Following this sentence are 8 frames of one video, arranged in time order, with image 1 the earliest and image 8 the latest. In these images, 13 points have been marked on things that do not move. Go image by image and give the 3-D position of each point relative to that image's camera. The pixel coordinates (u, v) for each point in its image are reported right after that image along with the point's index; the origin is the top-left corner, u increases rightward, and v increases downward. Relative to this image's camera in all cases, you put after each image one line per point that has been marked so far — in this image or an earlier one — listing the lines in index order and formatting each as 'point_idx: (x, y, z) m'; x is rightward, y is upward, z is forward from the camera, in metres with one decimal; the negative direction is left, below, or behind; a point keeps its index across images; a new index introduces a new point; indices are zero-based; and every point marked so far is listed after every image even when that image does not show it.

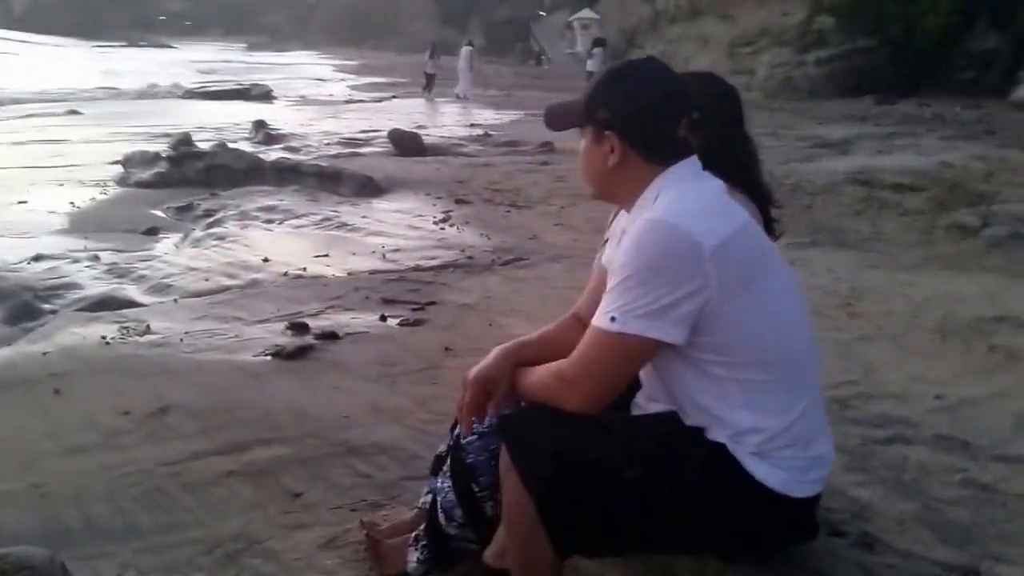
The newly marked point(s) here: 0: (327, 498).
0: (-0.5, -0.6, +2.7) m
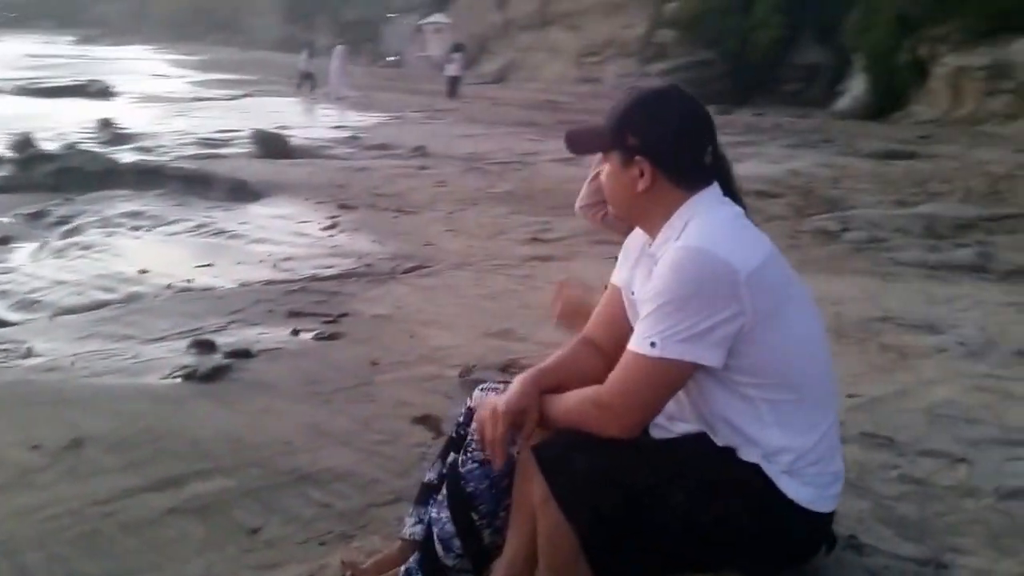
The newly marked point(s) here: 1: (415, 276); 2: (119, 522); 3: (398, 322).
0: (-0.6, -0.6, +2.5) m
1: (-0.6, +0.1, +5.6) m
2: (-1.1, -0.6, +2.6) m
3: (-0.5, -0.2, +4.6) m
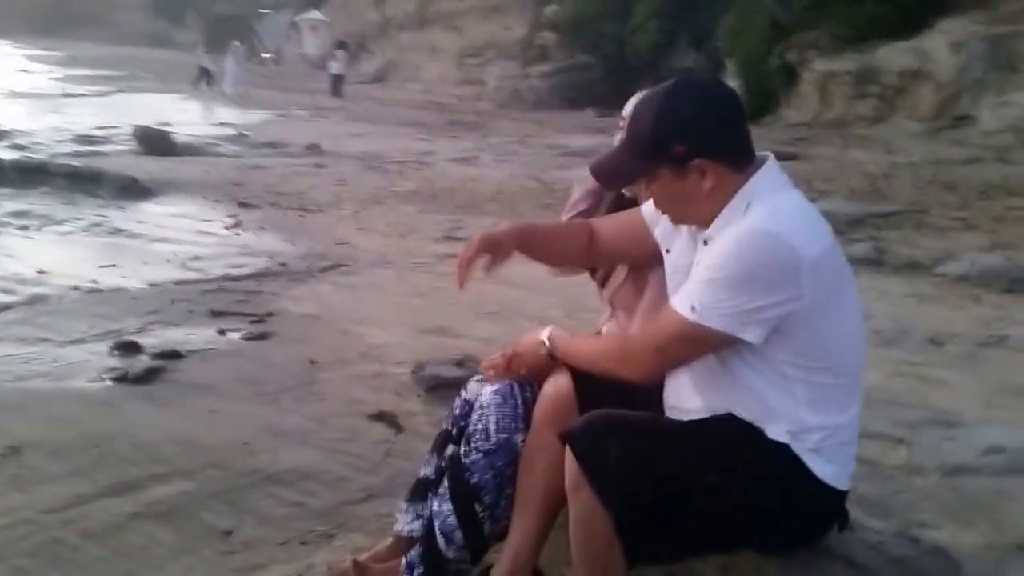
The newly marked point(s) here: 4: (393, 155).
0: (-0.6, -0.6, +2.5) m
1: (-1.0, +0.1, +5.5) m
2: (-1.1, -0.6, +2.4) m
3: (-0.9, -0.2, +4.5) m
4: (-1.4, +1.5, +10.9) m
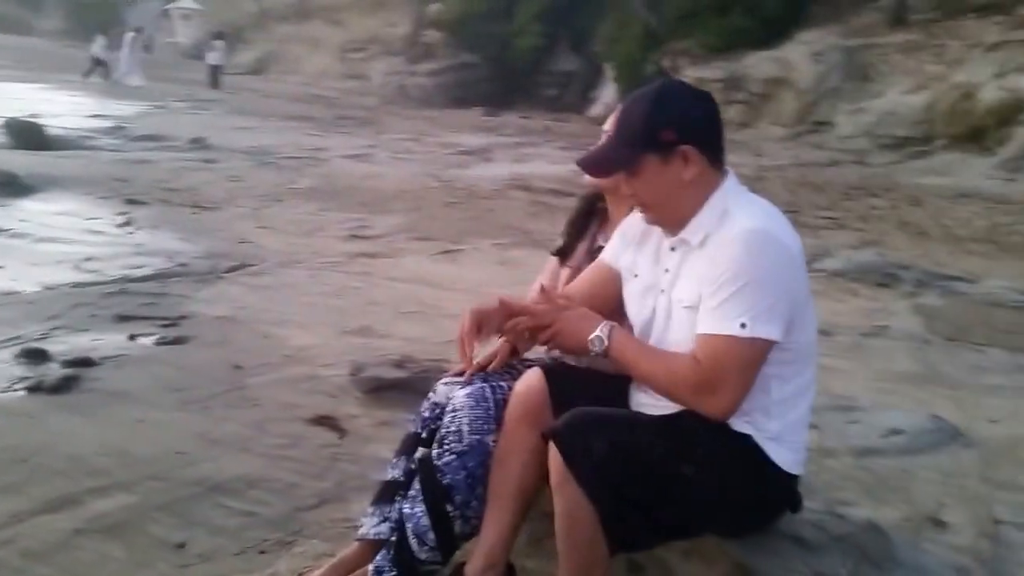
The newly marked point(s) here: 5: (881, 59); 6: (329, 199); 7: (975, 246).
0: (-0.7, -0.6, +2.4) m
1: (-1.5, +0.1, +5.4) m
2: (-1.2, -0.6, +2.3) m
3: (-1.2, -0.2, +4.4) m
4: (-2.6, +1.5, +10.6) m
5: (+4.5, +2.8, +11.8) m
6: (-1.5, +0.7, +8.0) m
7: (+3.2, +0.3, +6.7) m
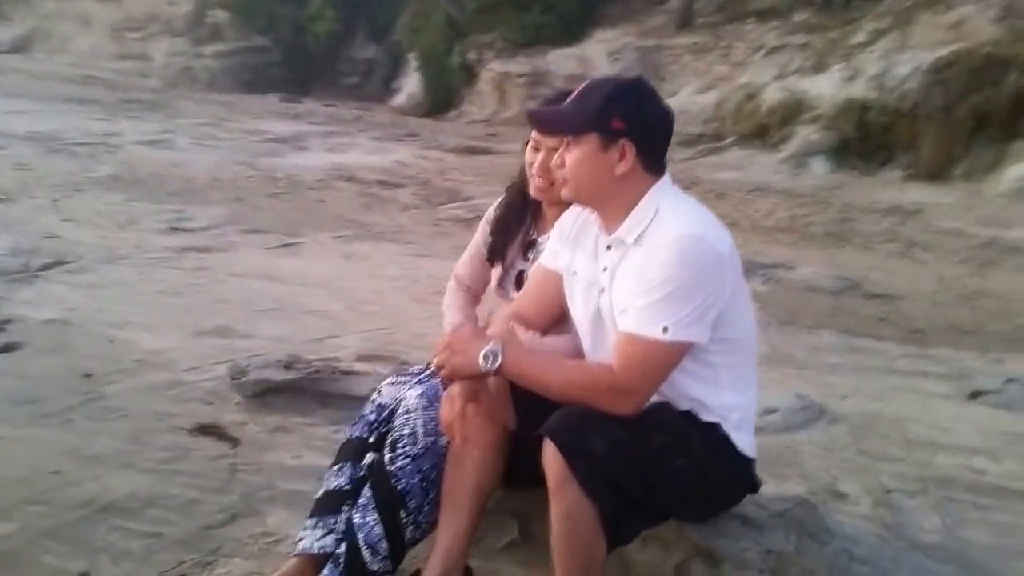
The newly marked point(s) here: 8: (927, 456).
0: (-0.9, -0.6, +2.2) m
1: (-2.3, +0.1, +4.9) m
2: (-1.3, -0.6, +2.0) m
3: (-1.8, -0.2, +4.0) m
4: (-4.5, +1.6, +9.8) m
5: (+2.1, +3.0, +12.4) m
6: (-2.9, +0.8, +7.4) m
7: (+2.0, +0.4, +7.2) m
8: (+1.3, -0.5, +3.0) m
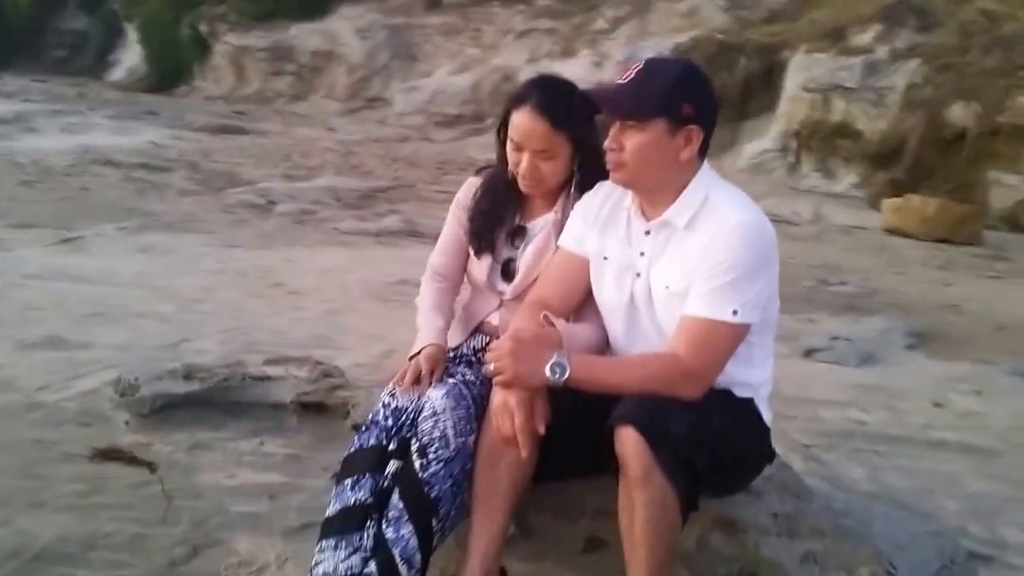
0: (-0.8, -0.7, +1.9) m
1: (-3.0, 0.0, +4.0) m
2: (-1.1, -0.7, +1.6) m
3: (-2.2, -0.2, +3.3) m
4: (-6.6, +1.4, +8.0) m
5: (-1.1, +3.3, +12.5) m
6: (-4.3, +0.7, +6.3) m
7: (+0.5, +0.6, +7.5) m
8: (+1.0, -0.4, +3.3) m
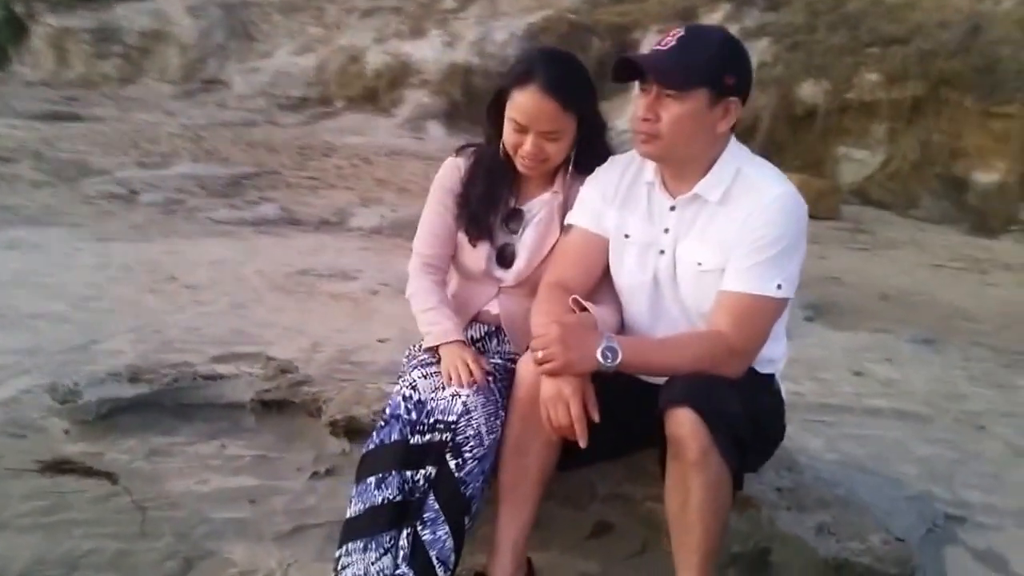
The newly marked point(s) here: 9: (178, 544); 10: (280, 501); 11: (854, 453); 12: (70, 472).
0: (-0.7, -0.7, +1.7) m
1: (-3.2, 0.0, +3.5) m
2: (-1.0, -0.7, +1.4) m
3: (-2.4, -0.2, +2.9) m
4: (-7.5, +1.3, +6.7) m
5: (-3.0, +3.4, +12.0) m
6: (-5.0, +0.7, +5.4) m
7: (-0.5, +0.7, +7.5) m
8: (+0.8, -0.4, +3.5) m
9: (-0.7, -0.6, +2.1) m
10: (-0.6, -0.5, +2.3) m
11: (+1.0, -0.5, +2.9) m
12: (-1.1, -0.5, +2.3) m
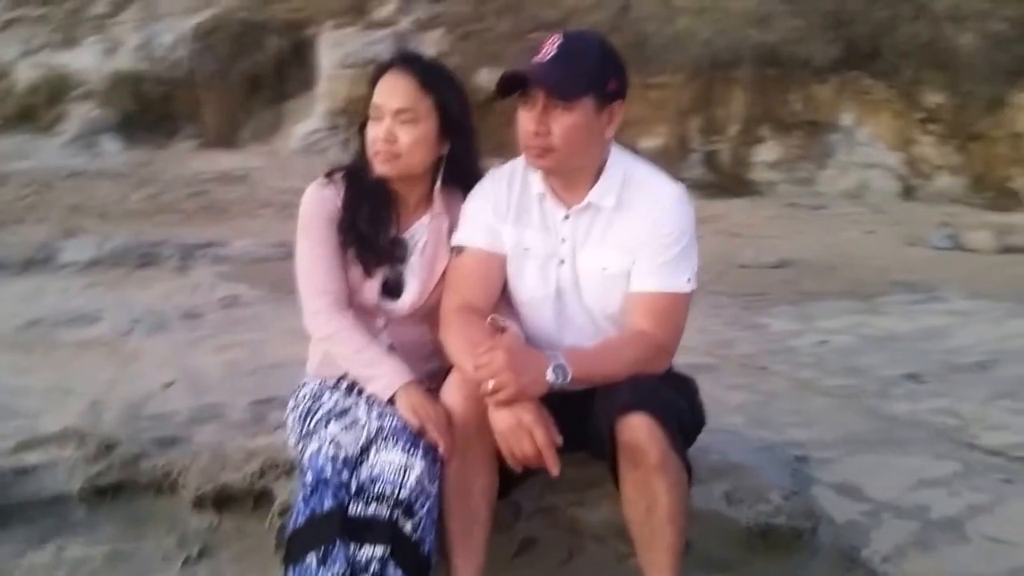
0: (-0.6, -0.8, +1.4) m
1: (-3.7, -0.6, +2.2) m
2: (-0.8, -0.9, +0.9) m
3: (-2.6, -0.6, +1.9) m
4: (-8.9, +0.1, +3.9) m
5: (-6.6, +2.7, +10.3) m
6: (-6.0, -0.2, +3.5) m
7: (-2.4, +0.5, +6.8) m
8: (+0.2, -0.3, +3.5) m
9: (-0.8, -0.7, +1.7) m
10: (-0.7, -0.7, +2.0) m
11: (+0.6, -0.4, +3.0) m
12: (-1.2, -0.7, +1.8) m
